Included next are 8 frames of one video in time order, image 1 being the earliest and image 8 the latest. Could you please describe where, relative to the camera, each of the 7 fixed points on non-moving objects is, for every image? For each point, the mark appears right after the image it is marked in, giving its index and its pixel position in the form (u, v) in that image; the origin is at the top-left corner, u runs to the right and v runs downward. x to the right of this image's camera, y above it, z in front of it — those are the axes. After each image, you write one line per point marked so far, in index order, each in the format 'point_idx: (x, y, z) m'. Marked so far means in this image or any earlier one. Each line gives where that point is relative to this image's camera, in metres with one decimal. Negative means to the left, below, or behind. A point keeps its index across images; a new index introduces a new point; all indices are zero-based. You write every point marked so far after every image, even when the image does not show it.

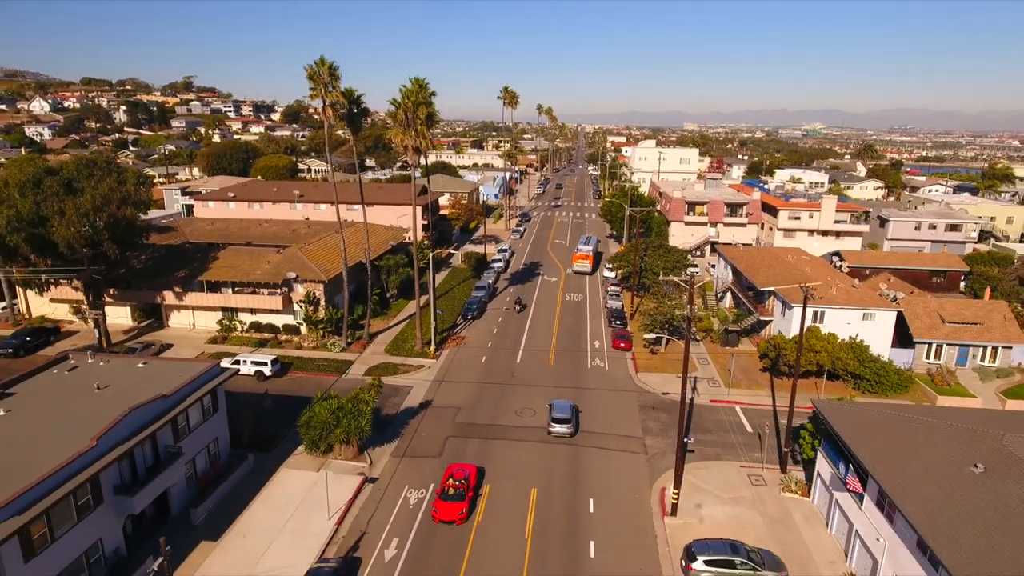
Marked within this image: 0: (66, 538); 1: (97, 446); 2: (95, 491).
0: (-12.8, -7.1, +18.4) m
1: (-12.8, -4.6, +19.8) m
2: (-12.7, -6.1, +19.5) m
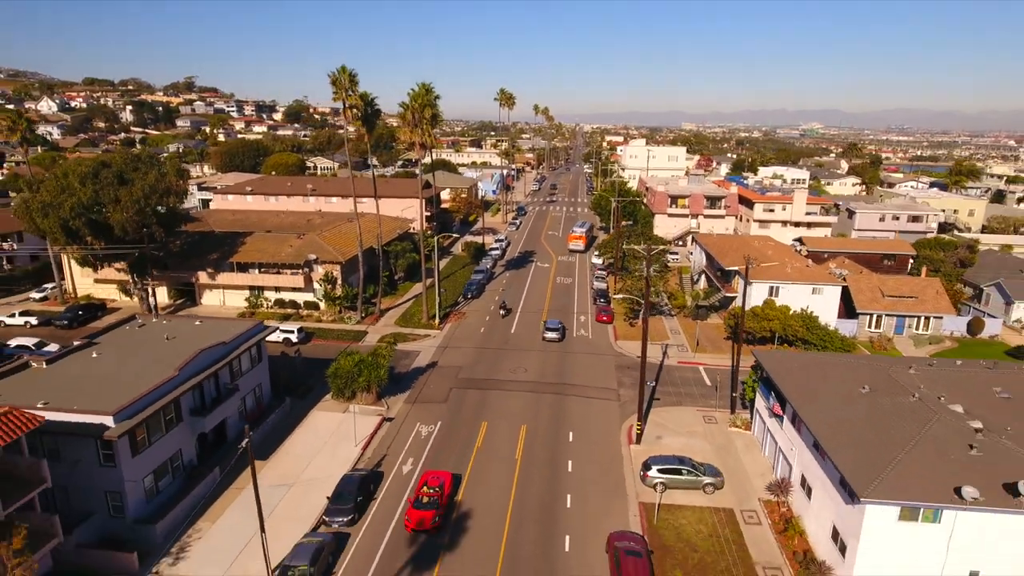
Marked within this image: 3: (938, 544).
0: (-13.1, -5.7, +23.7) m
1: (-13.1, -3.2, +25.1) m
2: (-13.0, -4.6, +24.8) m
3: (+12.4, -7.5, +18.5) m
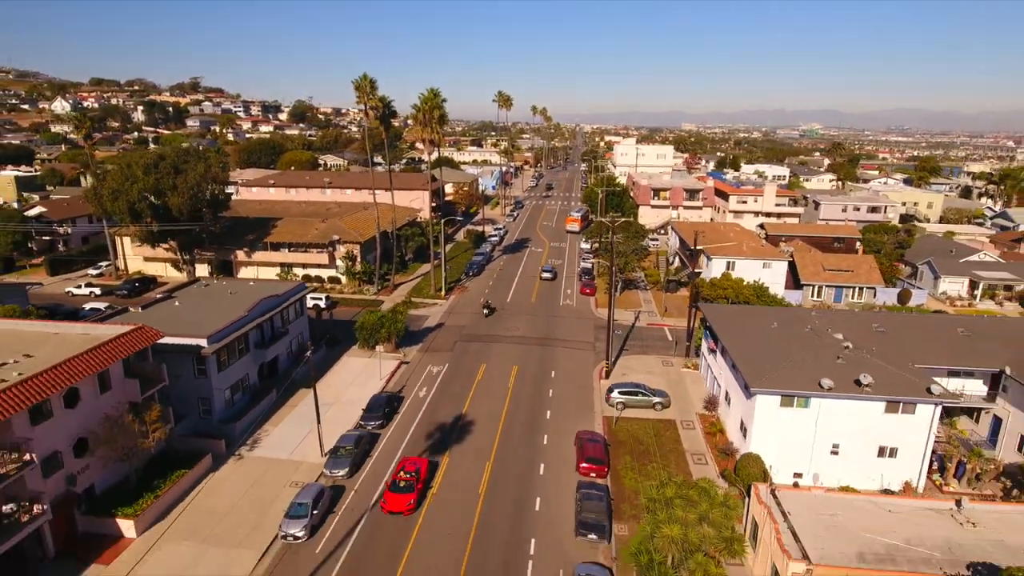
0: (-13.5, -3.7, +31.0) m
1: (-13.4, -1.3, +32.4) m
2: (-13.4, -2.7, +32.2) m
3: (+12.0, -5.5, +25.8) m
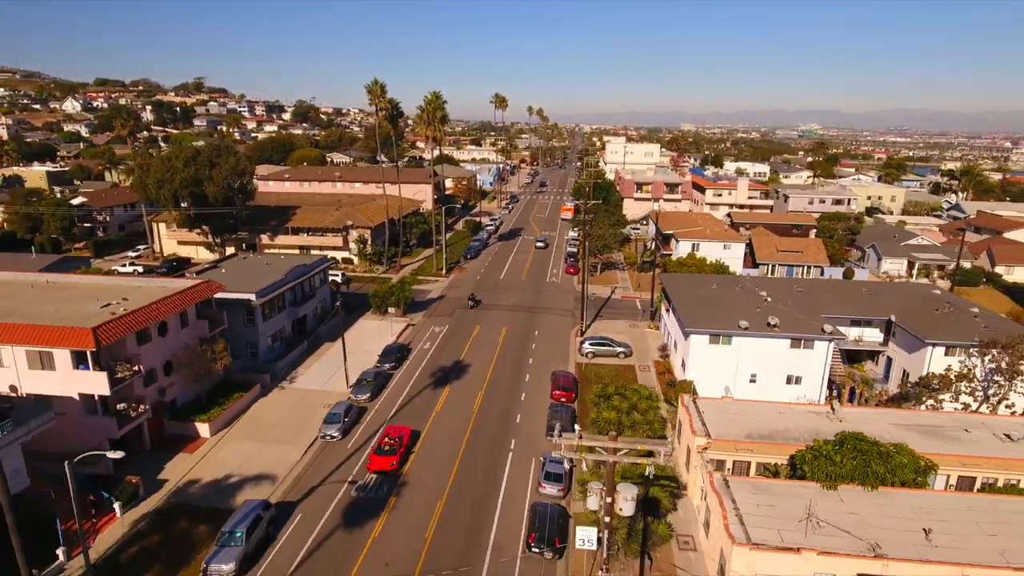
0: (-14.2, -1.8, +38.0) m
1: (-14.1, +0.7, +39.4) m
2: (-14.1, -0.7, +39.2) m
3: (+11.3, -3.6, +32.9) m
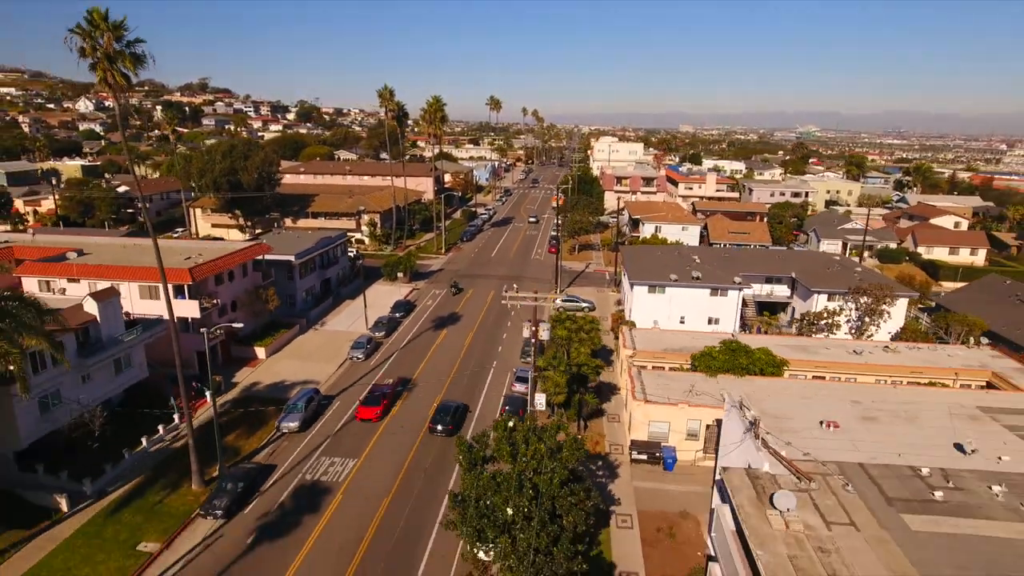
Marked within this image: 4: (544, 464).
0: (-15.3, +0.8, +47.6) m
1: (-15.2, +3.3, +49.0) m
2: (-15.2, +1.9, +48.8) m
3: (+10.2, -1.0, +42.5) m
4: (+0.9, -5.3, +20.1) m
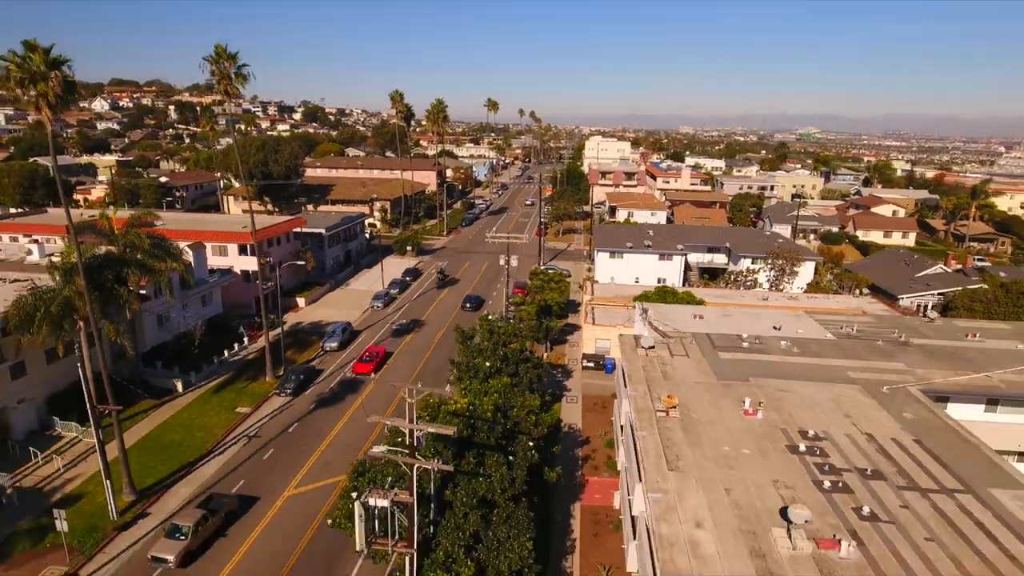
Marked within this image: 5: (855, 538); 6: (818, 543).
0: (-16.2, +3.7, +58.2) m
1: (-16.2, +6.2, +59.6) m
2: (-16.1, +4.8, +59.4) m
3: (+9.2, +1.8, +53.0) m
4: (-0.1, -2.4, +30.7) m
5: (+7.7, -5.5, +14.4) m
6: (+6.6, -5.5, +14.0) m
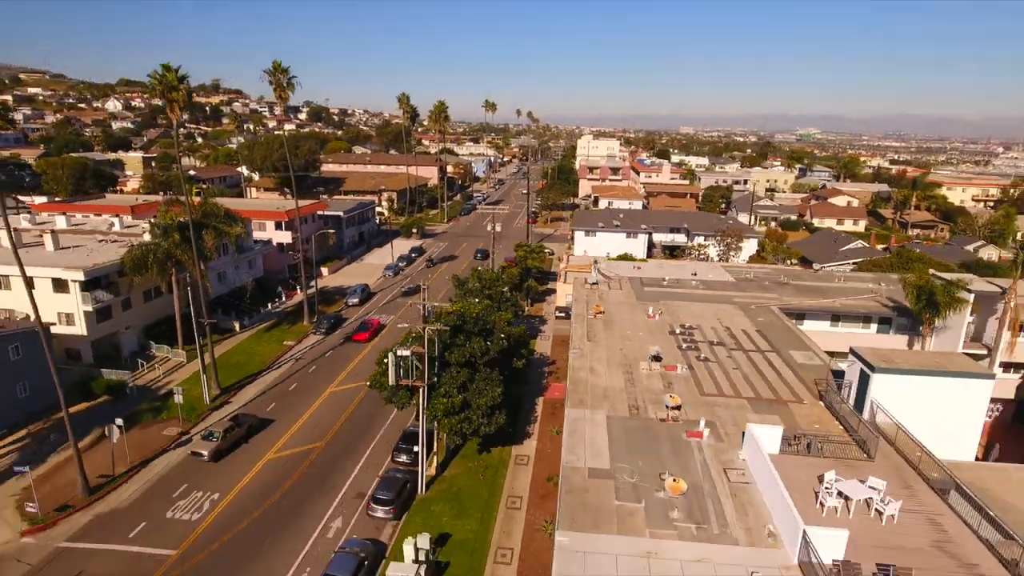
0: (-17.2, +6.4, +67.9) m
1: (-17.1, +8.9, +69.3) m
2: (-17.1, +7.5, +69.1) m
3: (+8.3, +4.4, +62.7) m
4: (-1.1, +0.3, +40.4) m
5: (+6.6, -2.9, +24.1) m
6: (+5.6, -2.9, +23.6) m
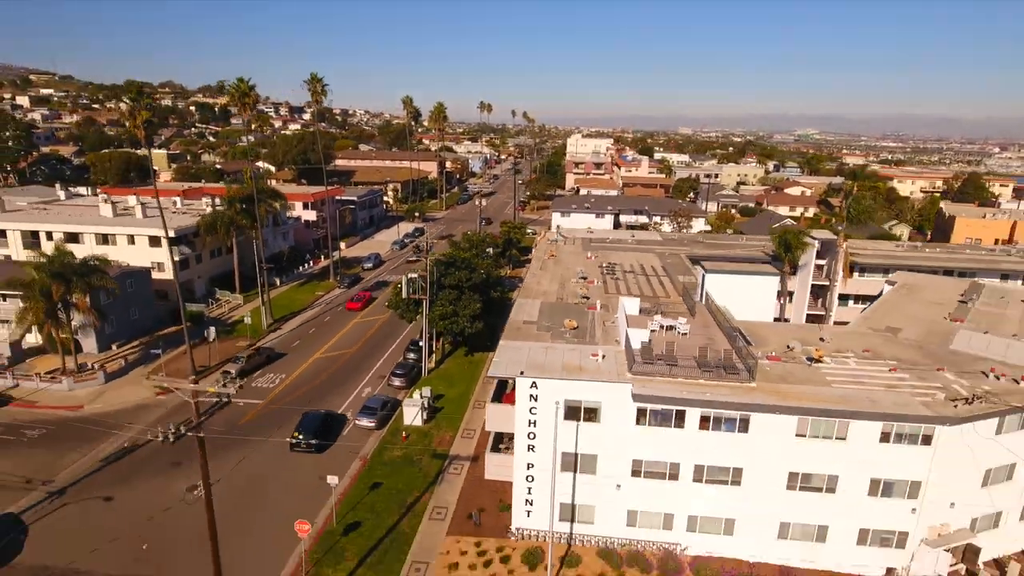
0: (-18.7, +9.7, +79.8) m
1: (-18.6, +12.1, +81.2) m
2: (-18.6, +10.7, +81.0) m
3: (+6.8, +7.7, +74.6) m
4: (-2.6, +3.5, +52.2) m
5: (+5.1, +0.4, +35.9) m
6: (+4.1, +0.4, +35.5) m
